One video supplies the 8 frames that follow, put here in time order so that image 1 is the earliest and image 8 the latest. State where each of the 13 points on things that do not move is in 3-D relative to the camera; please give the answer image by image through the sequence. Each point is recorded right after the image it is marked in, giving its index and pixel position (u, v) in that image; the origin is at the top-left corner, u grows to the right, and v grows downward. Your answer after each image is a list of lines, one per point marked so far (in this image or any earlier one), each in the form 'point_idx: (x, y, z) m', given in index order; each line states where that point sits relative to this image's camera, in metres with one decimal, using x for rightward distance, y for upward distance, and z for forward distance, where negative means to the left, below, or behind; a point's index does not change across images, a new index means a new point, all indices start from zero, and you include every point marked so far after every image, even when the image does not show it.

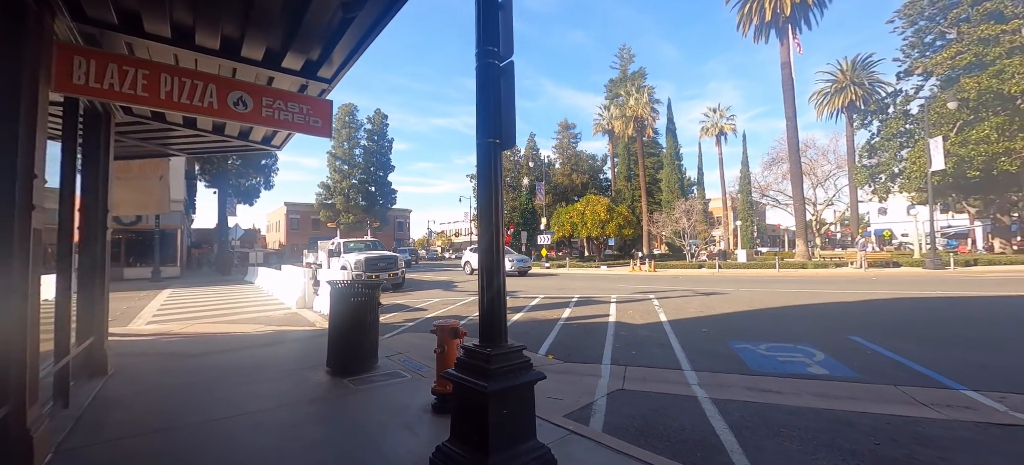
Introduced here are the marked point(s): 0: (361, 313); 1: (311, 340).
0: (-2.1, -1.1, +5.7) m
1: (-3.9, -2.1, +7.9) m
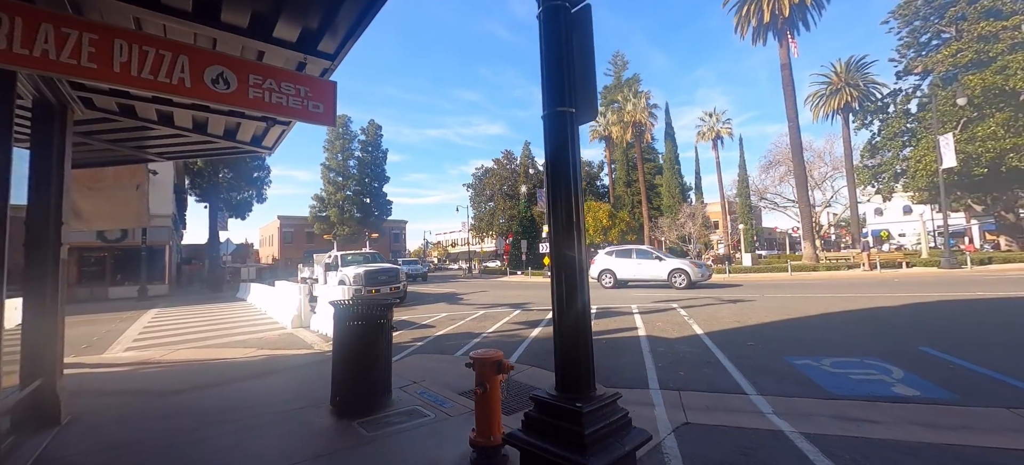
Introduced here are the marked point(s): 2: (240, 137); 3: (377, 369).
0: (-1.7, -1.2, +4.7) m
1: (-3.4, -2.3, +6.9) m
2: (-4.2, +1.5, +6.3) m
3: (-1.5, -1.6, +4.8) m
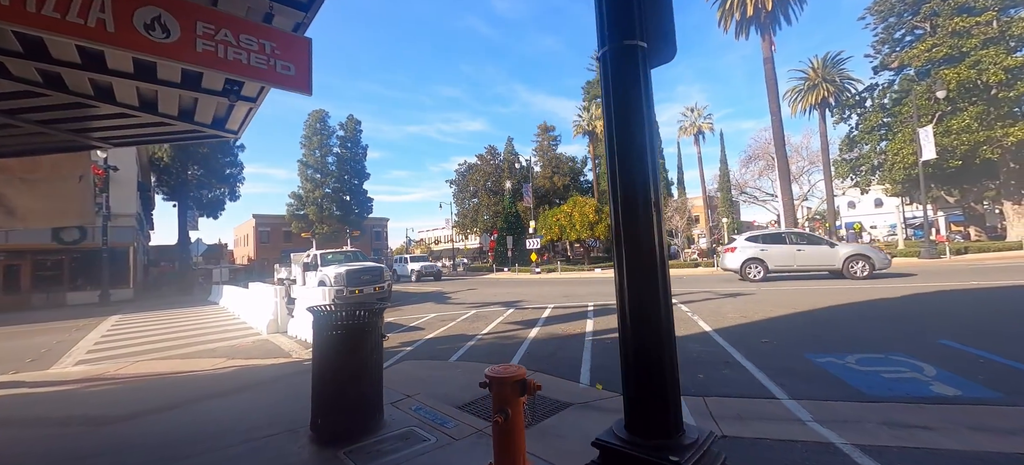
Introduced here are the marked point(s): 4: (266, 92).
0: (-1.6, -1.2, +4.0) m
1: (-3.4, -2.2, +6.2) m
2: (-4.2, +1.5, +5.4) m
3: (-1.4, -1.5, +4.1) m
4: (-2.9, +1.7, +4.8) m
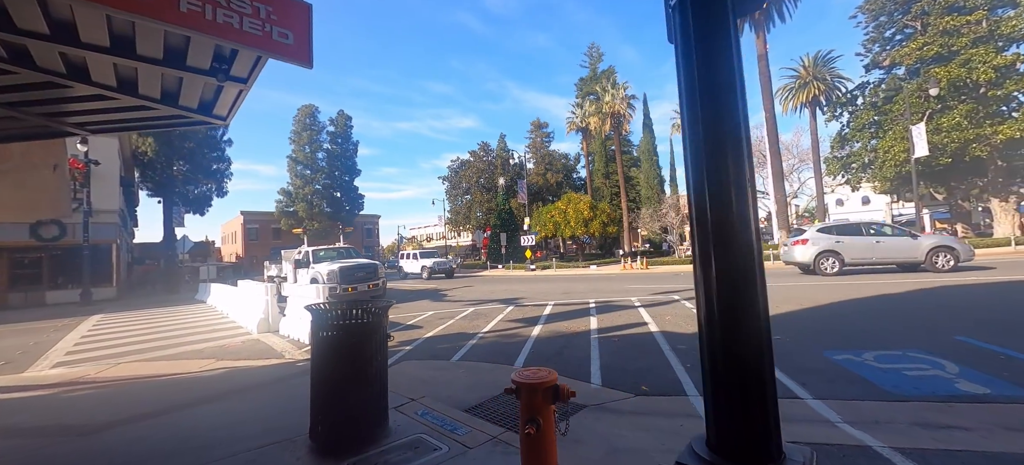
0: (-1.4, -1.1, +3.7) m
1: (-3.3, -2.1, +5.8) m
2: (-4.0, +1.6, +5.0) m
3: (-1.3, -1.4, +3.7) m
4: (-2.8, +1.8, +4.4) m
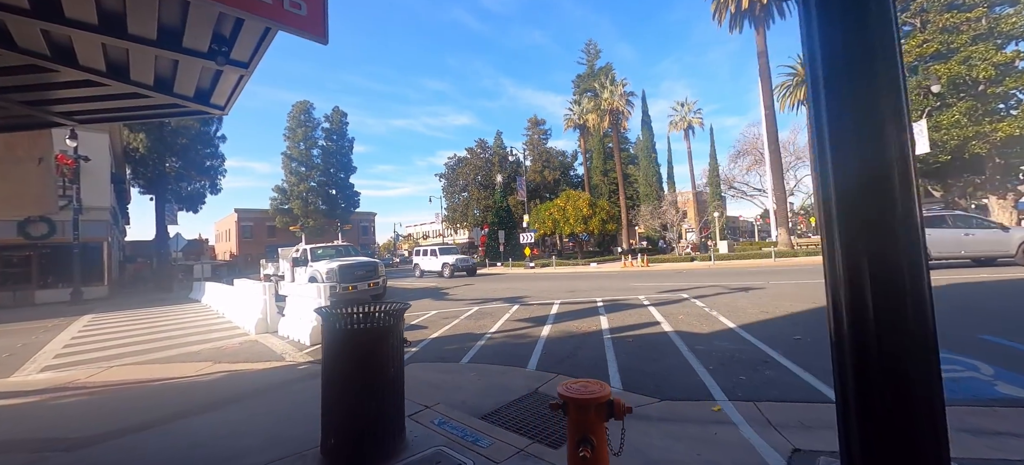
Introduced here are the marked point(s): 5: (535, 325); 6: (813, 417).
0: (-1.2, -1.1, +3.4) m
1: (-3.1, -2.1, +5.5) m
2: (-3.8, +1.7, +4.7) m
3: (-1.1, -1.4, +3.5) m
4: (-2.6, +1.8, +4.1) m
5: (+0.5, -2.0, +8.8) m
6: (+3.1, -1.9, +4.2) m
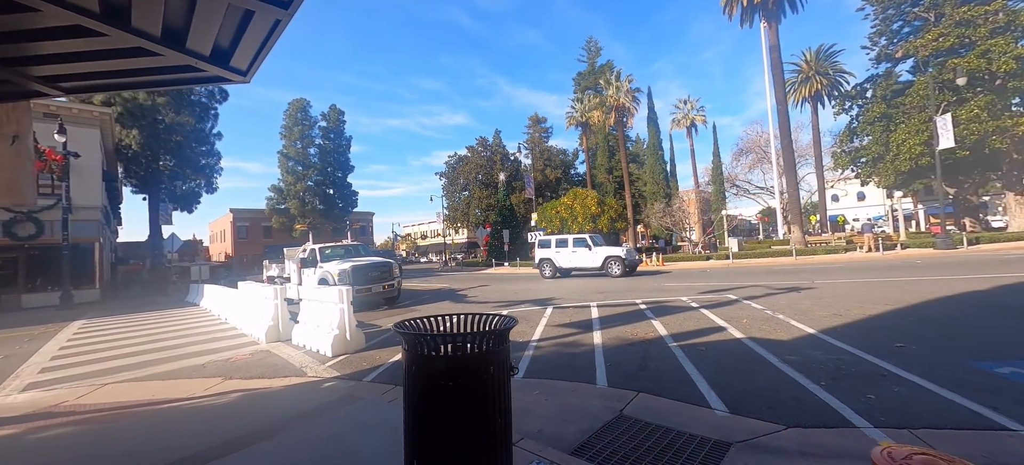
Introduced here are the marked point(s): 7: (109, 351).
0: (-0.3, -1.0, +2.5) m
1: (-2.2, -2.0, +4.6) m
2: (-2.9, +1.7, +3.7) m
3: (-0.1, -1.3, +2.5) m
4: (-1.7, +1.9, +3.2) m
5: (+1.4, -1.9, +7.9) m
6: (+4.0, -1.8, +3.3) m
7: (-9.6, -2.8, +9.6) m
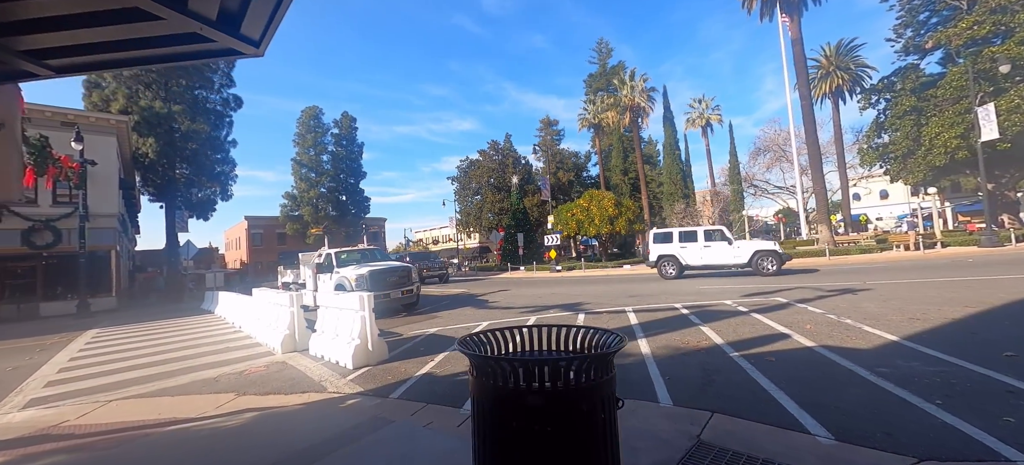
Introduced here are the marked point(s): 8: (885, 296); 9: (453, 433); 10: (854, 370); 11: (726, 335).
0: (+0.2, -0.9, +1.8) m
1: (-1.6, -2.0, +3.9) m
2: (-2.4, +1.7, +3.2) m
3: (+0.4, -1.2, +1.9) m
4: (-1.2, +1.9, +2.6) m
5: (+2.0, -1.9, +7.2) m
6: (+4.5, -1.7, +2.6) m
7: (-8.9, -3.0, +9.2) m
8: (+8.1, -1.4, +8.8) m
9: (-0.6, -2.0, +4.0) m
10: (+4.2, -1.7, +5.1) m
11: (+3.7, -1.8, +6.9) m
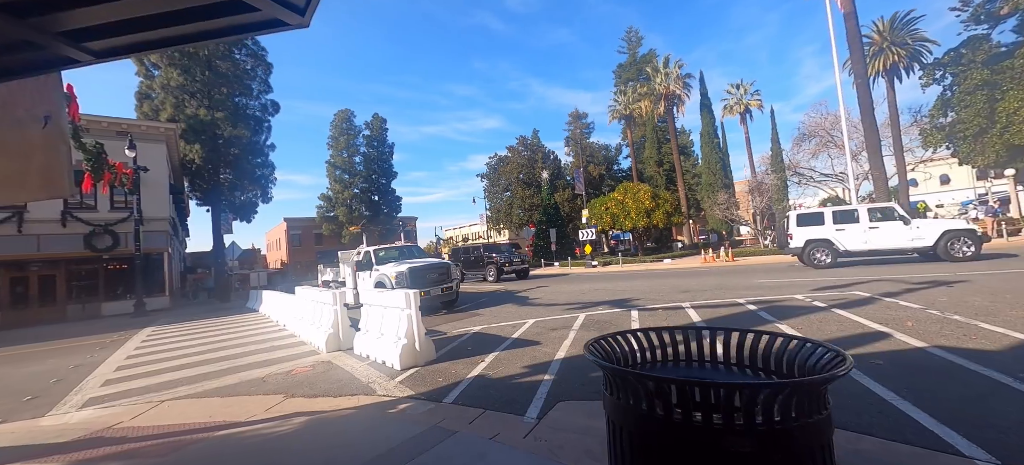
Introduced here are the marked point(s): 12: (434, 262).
0: (+0.7, -0.8, +1.3) m
1: (-1.0, -1.9, +3.6) m
2: (-1.9, +1.8, +2.8) m
3: (+0.9, -1.1, +1.3) m
4: (-0.7, +2.0, +2.1) m
5: (+2.9, -1.7, +6.5) m
6: (+5.1, -1.5, +1.7) m
7: (-7.8, -3.0, +9.3) m
8: (+9.0, -1.1, +7.7) m
9: (+0.1, -1.9, +3.6) m
10: (+5.0, -1.5, +4.3) m
11: (+4.5, -1.5, +6.1) m
12: (-2.4, -0.9, +12.5) m
